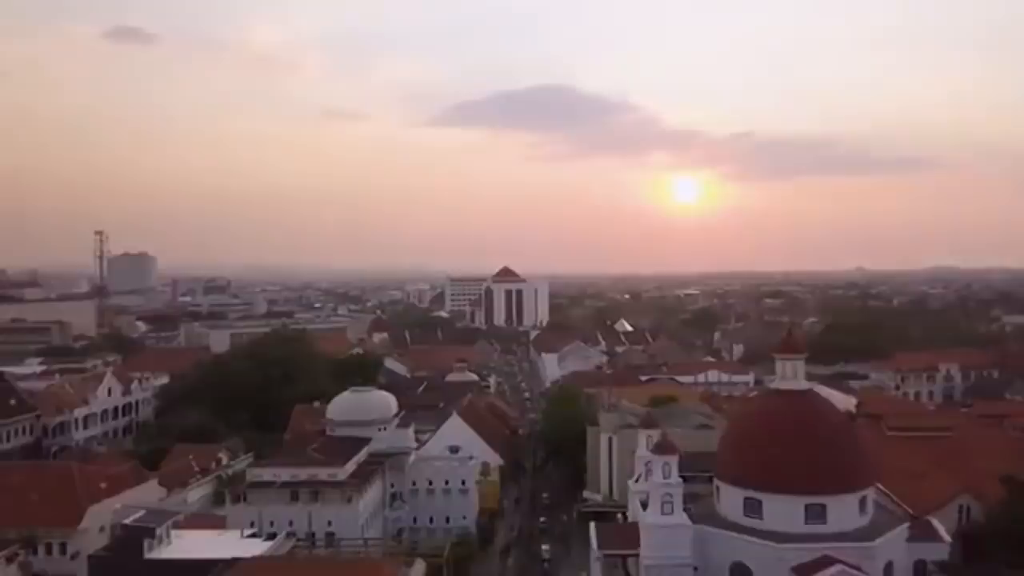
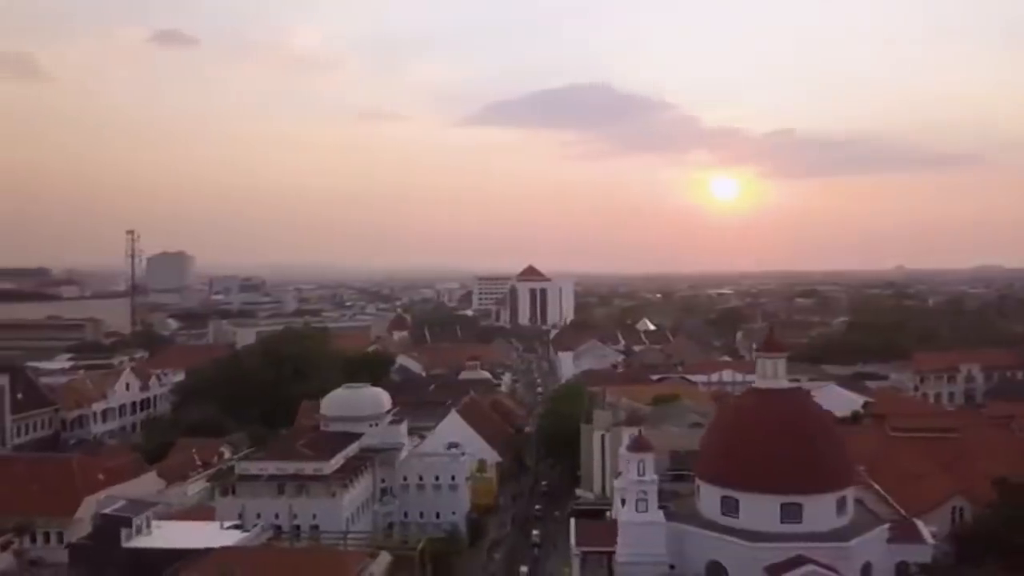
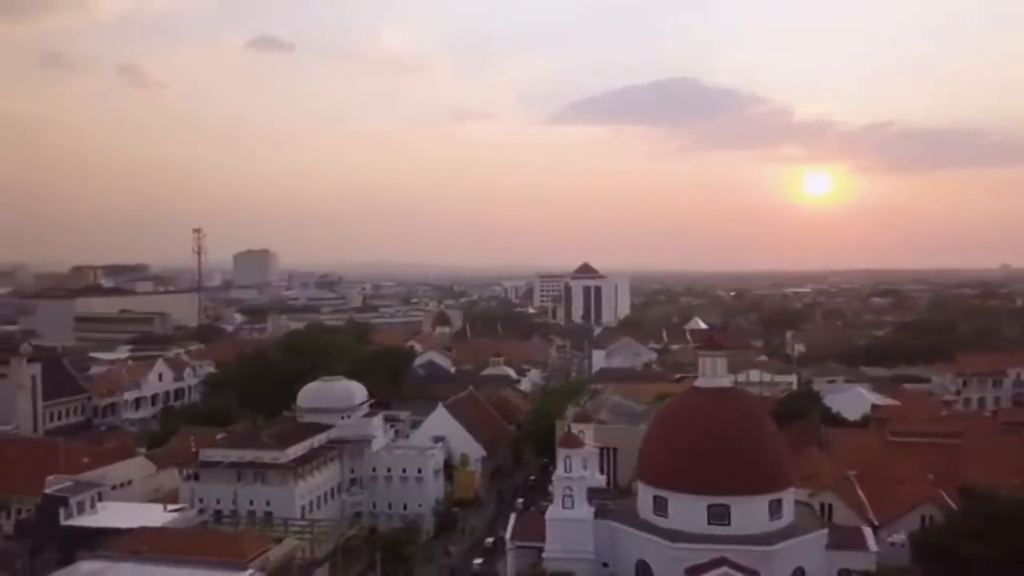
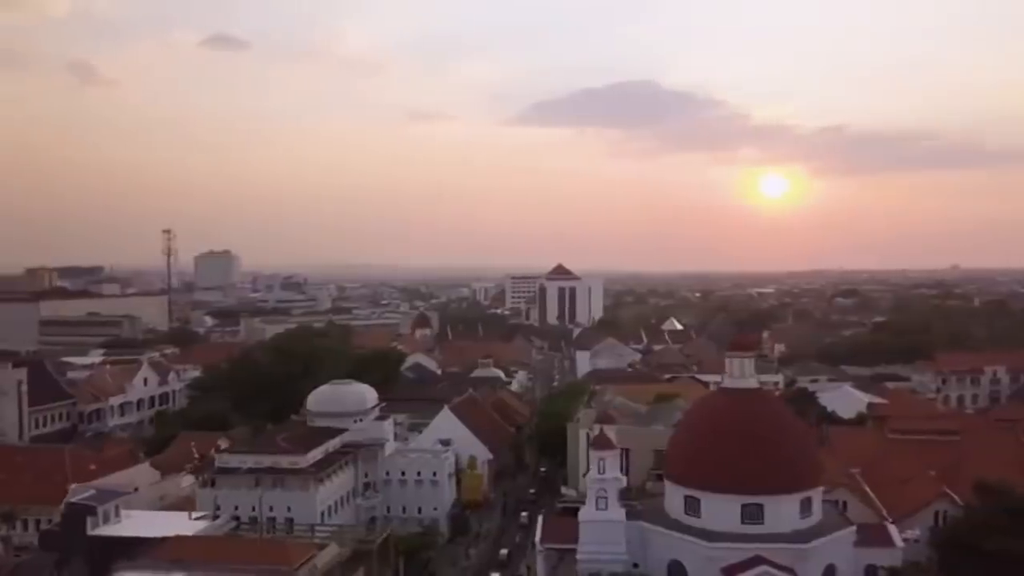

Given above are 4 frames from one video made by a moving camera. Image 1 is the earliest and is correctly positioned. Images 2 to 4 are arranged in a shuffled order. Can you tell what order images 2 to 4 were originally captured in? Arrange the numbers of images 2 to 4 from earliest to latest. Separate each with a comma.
2, 4, 3
